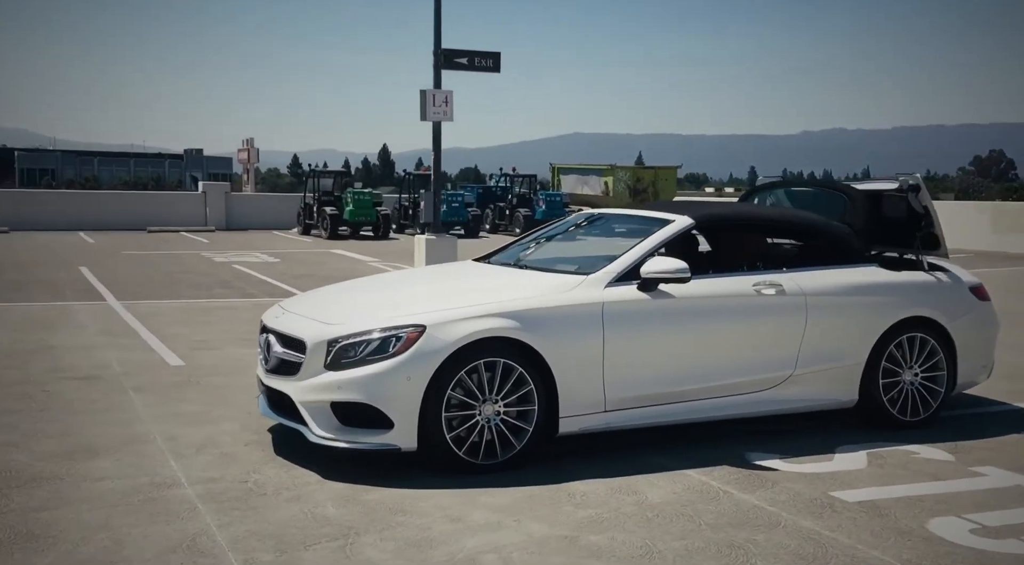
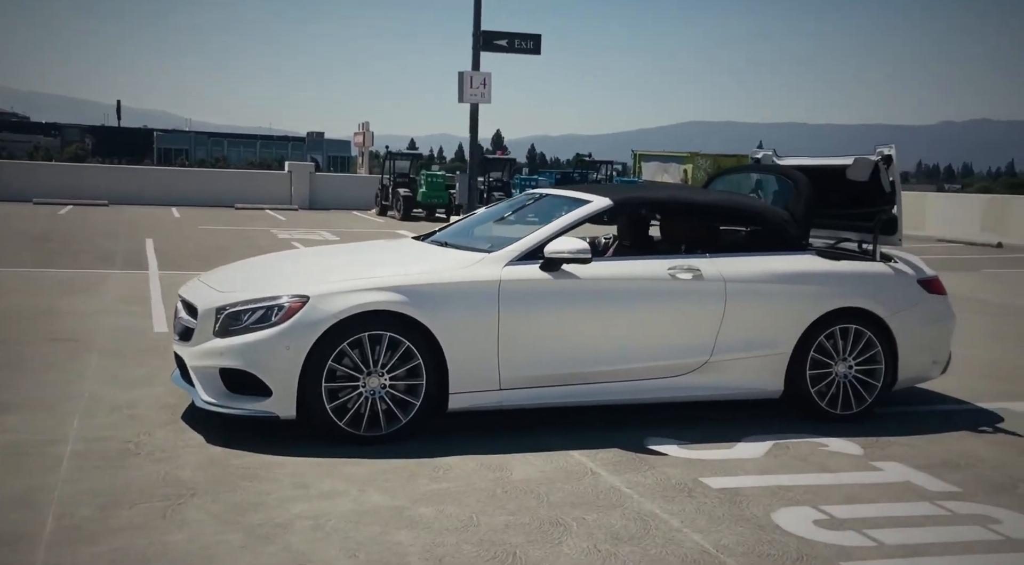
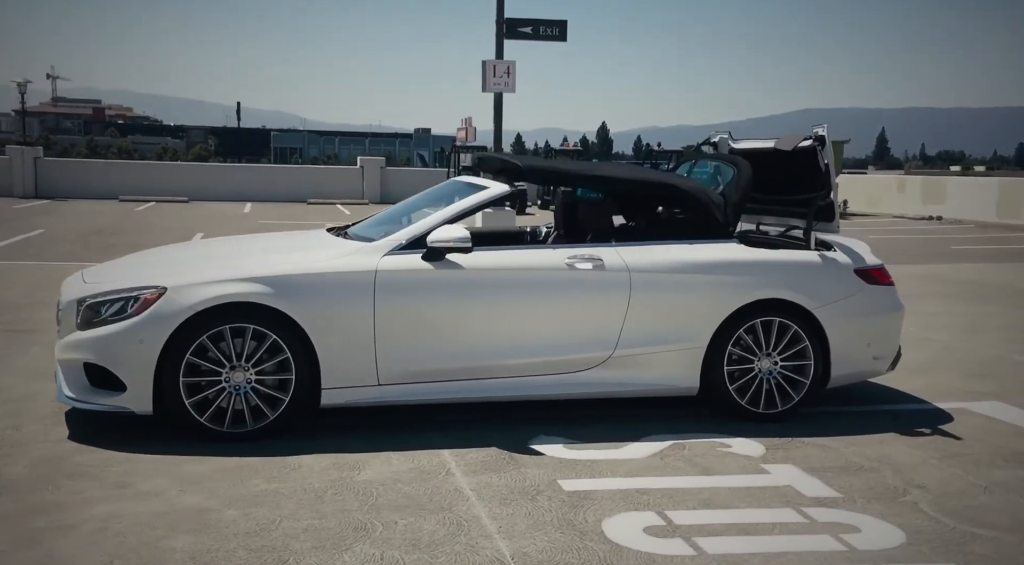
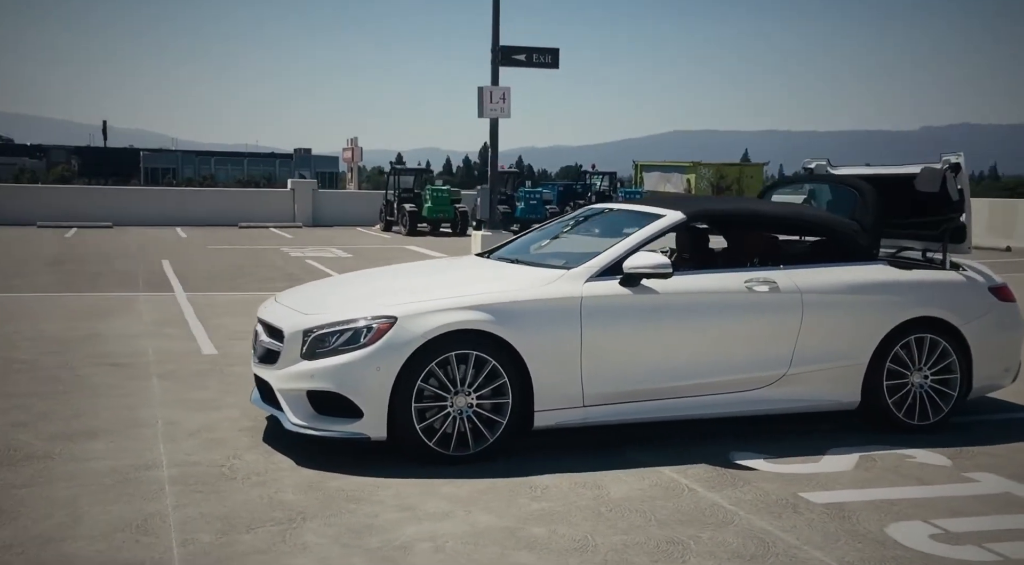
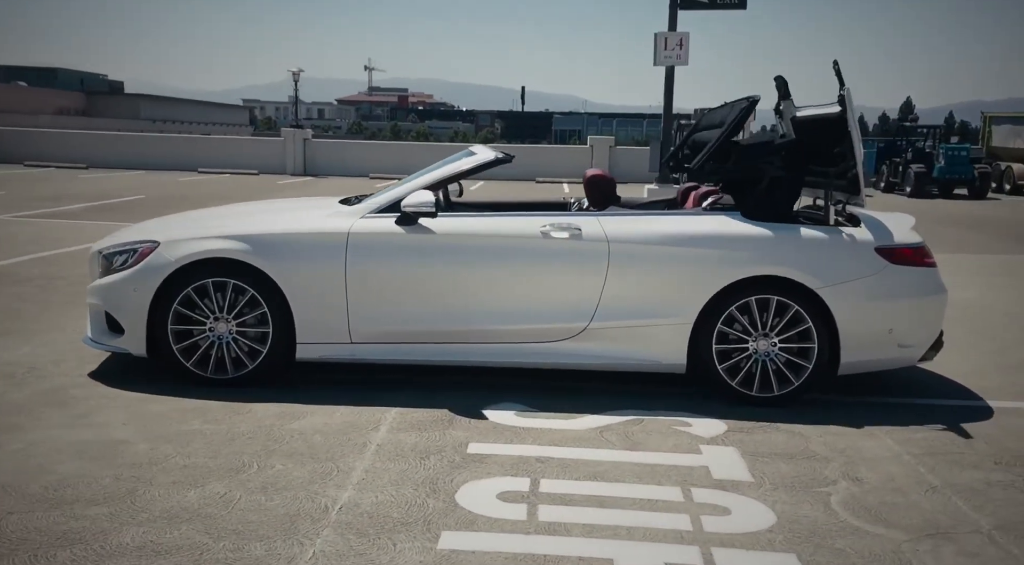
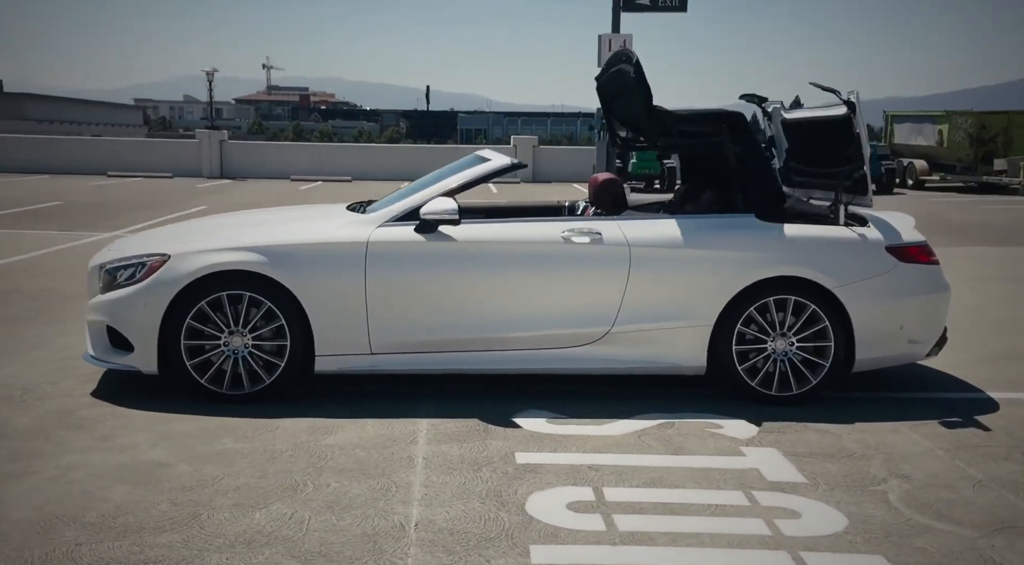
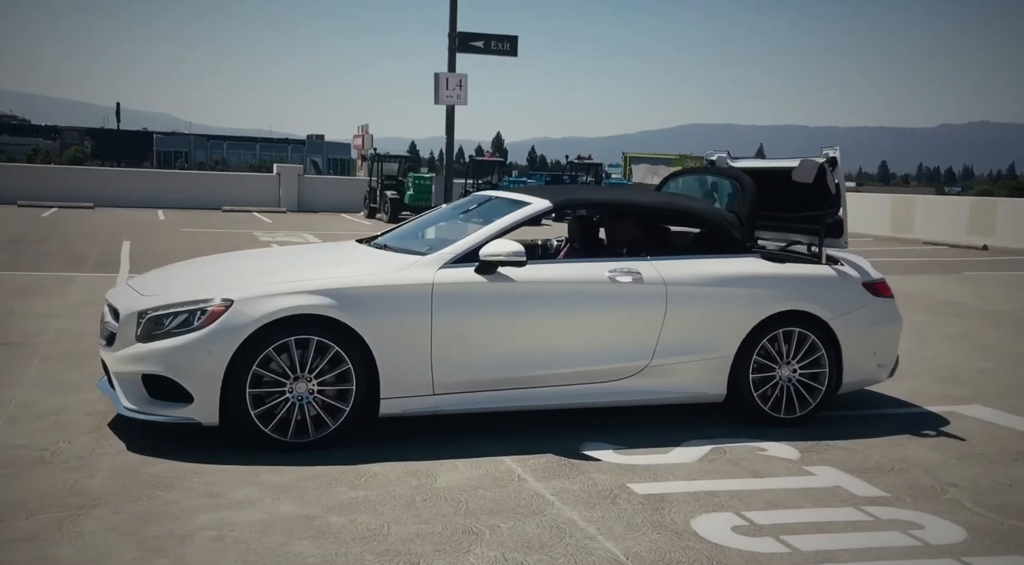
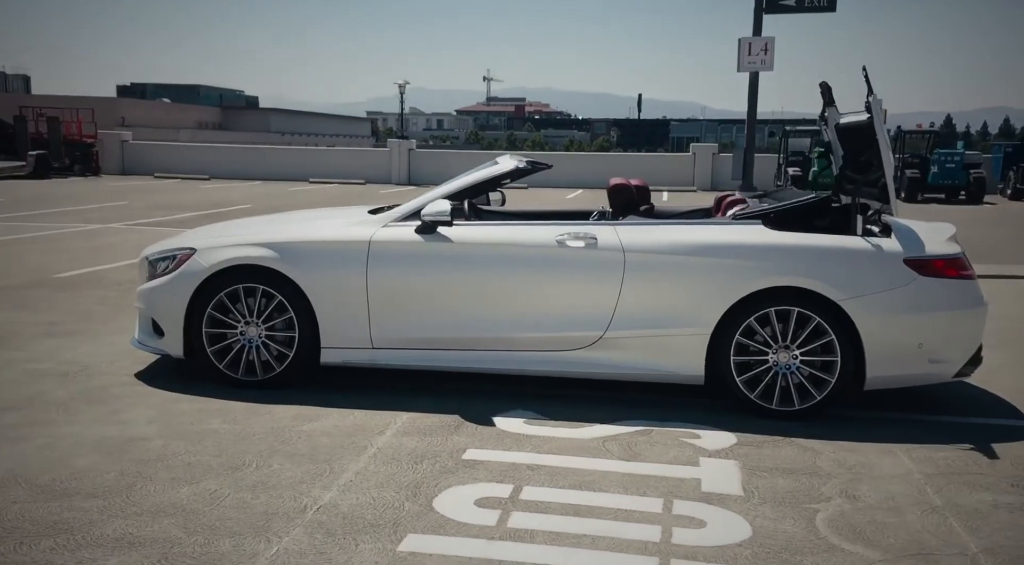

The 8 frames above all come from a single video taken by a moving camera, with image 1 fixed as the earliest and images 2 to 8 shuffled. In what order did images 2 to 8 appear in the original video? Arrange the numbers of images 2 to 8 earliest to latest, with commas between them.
4, 2, 7, 3, 6, 5, 8
